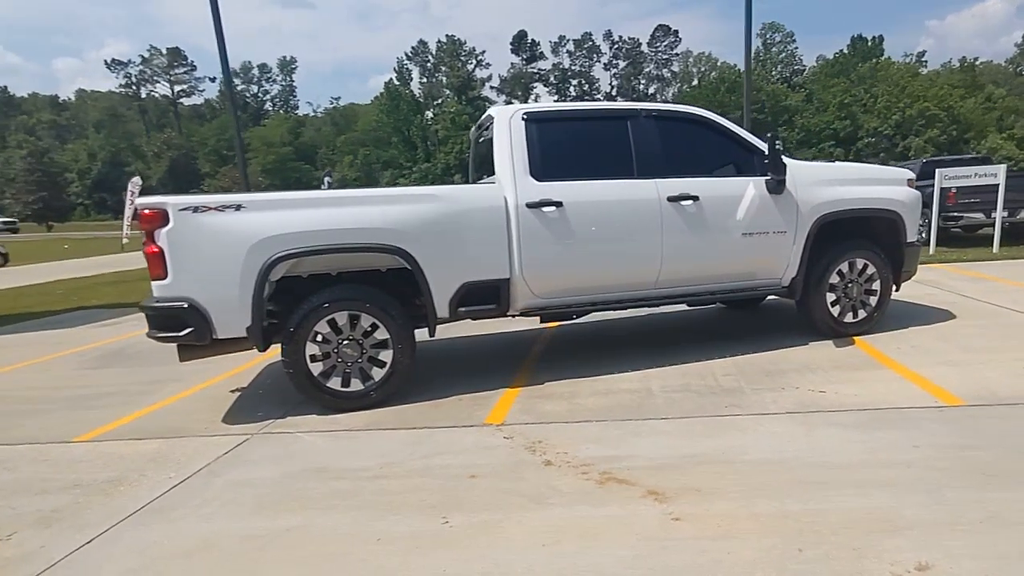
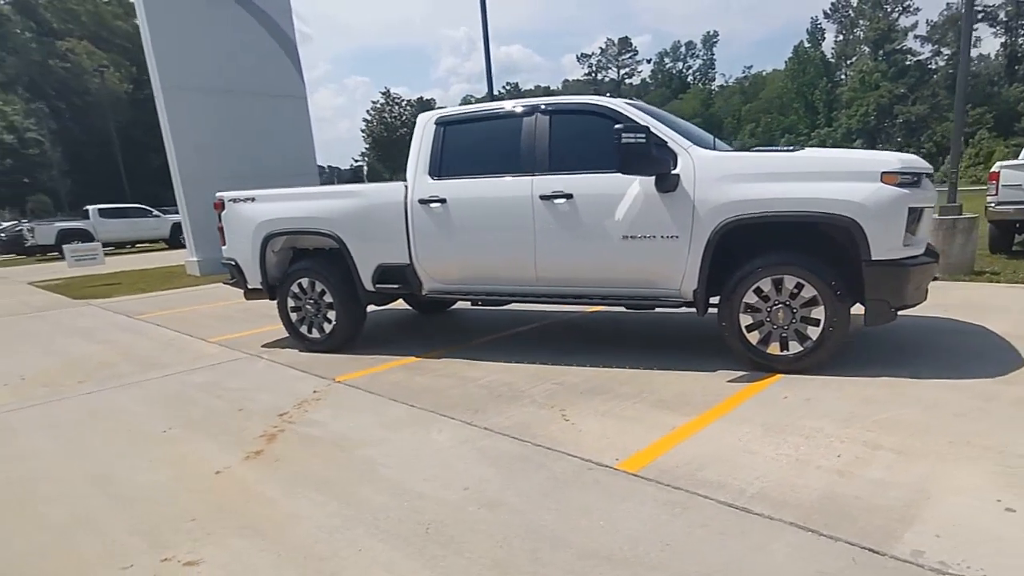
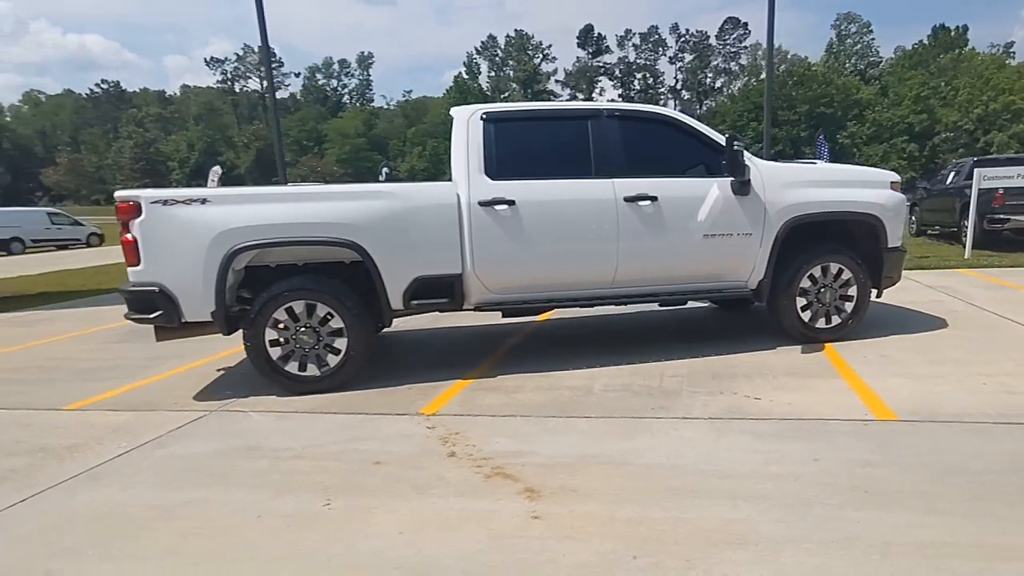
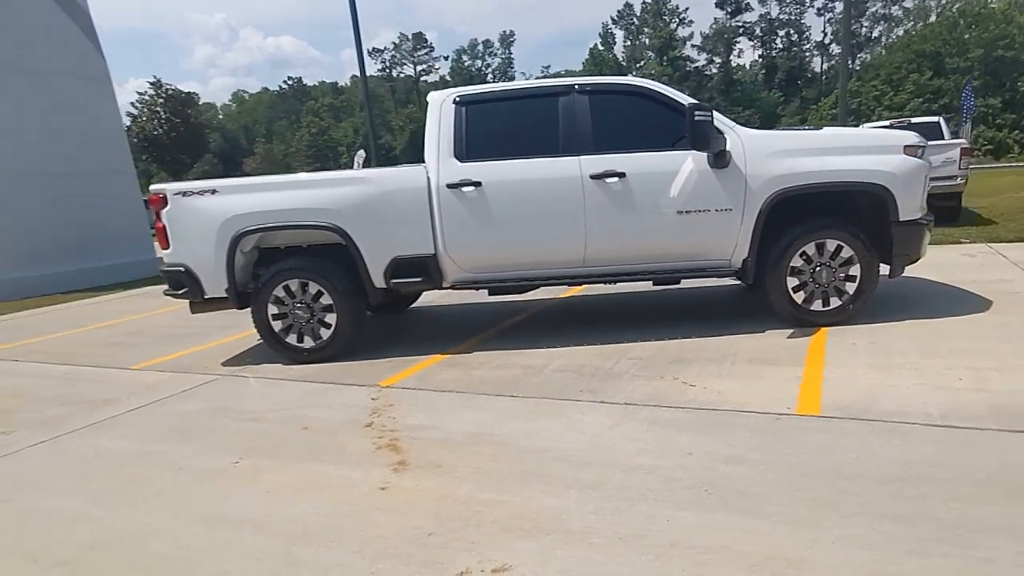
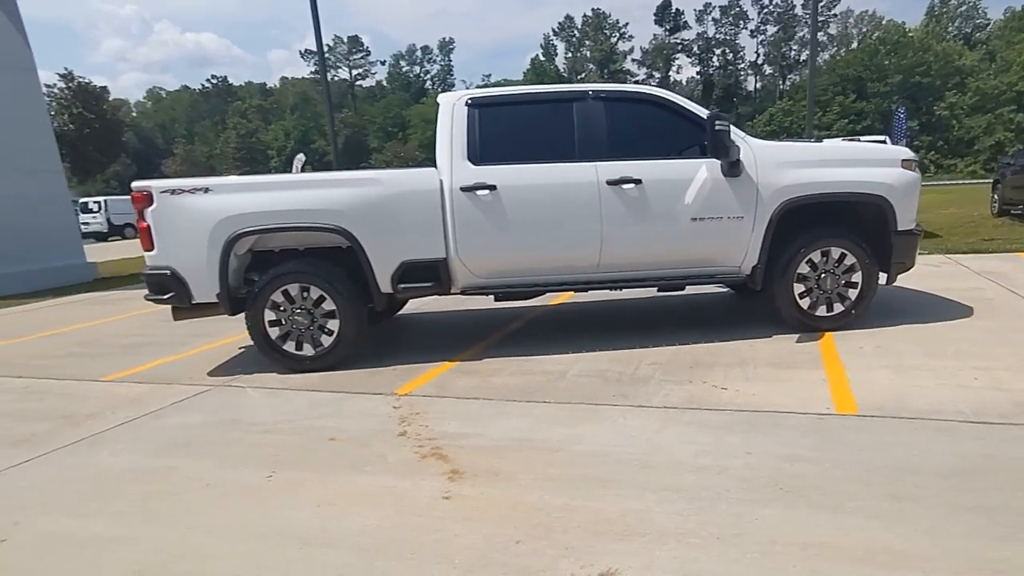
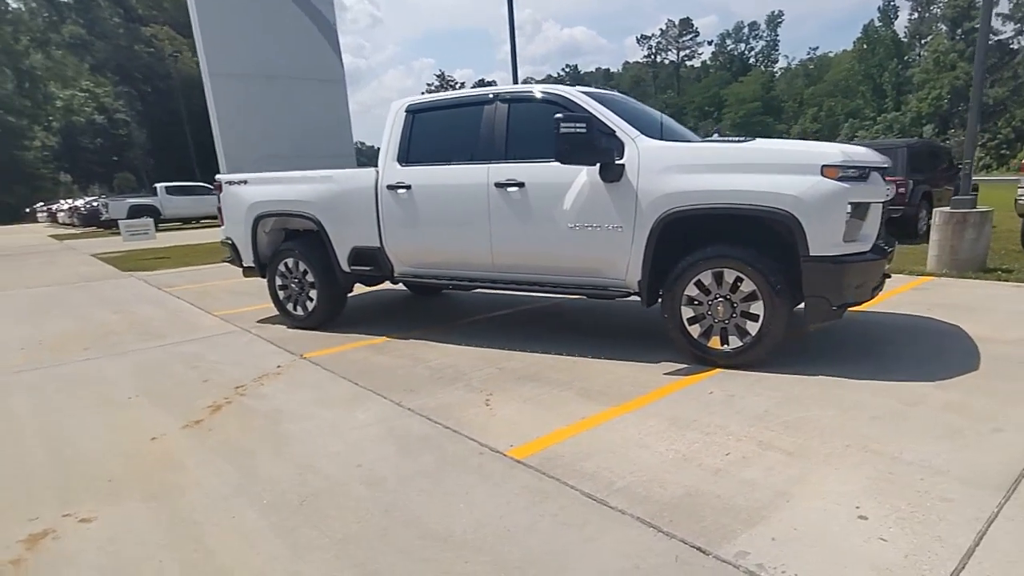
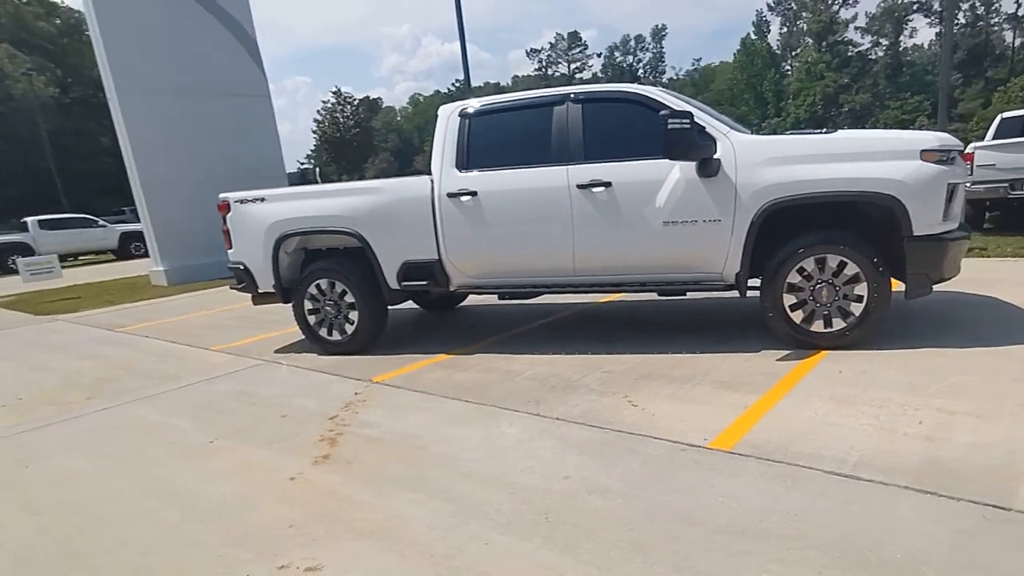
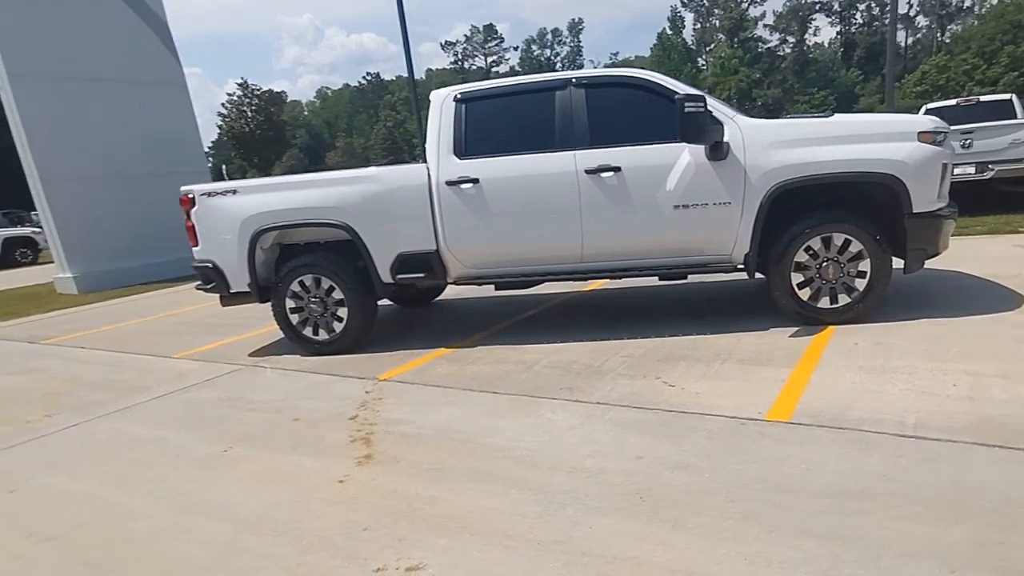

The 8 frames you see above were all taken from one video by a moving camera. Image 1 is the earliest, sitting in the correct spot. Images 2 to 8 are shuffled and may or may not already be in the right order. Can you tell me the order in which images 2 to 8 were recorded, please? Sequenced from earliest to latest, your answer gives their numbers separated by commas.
3, 5, 4, 8, 7, 2, 6
